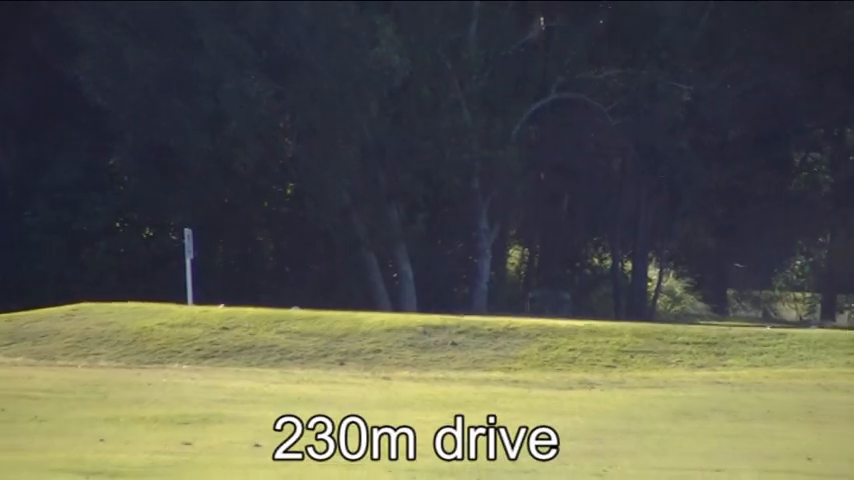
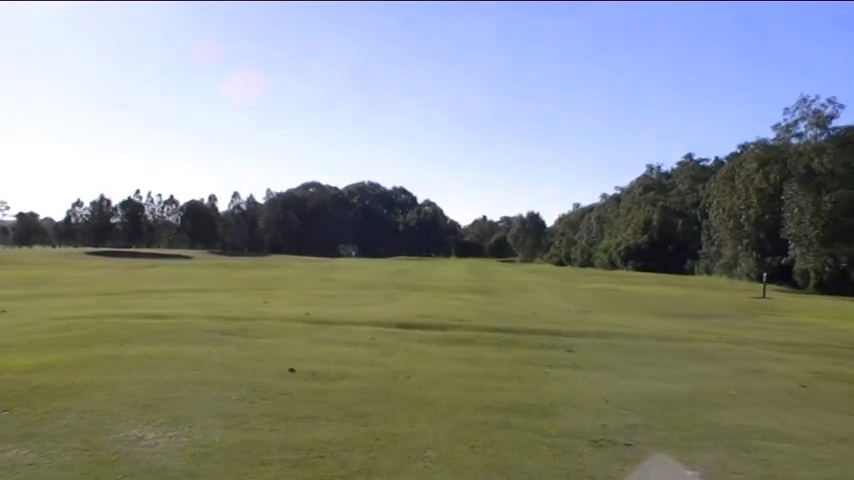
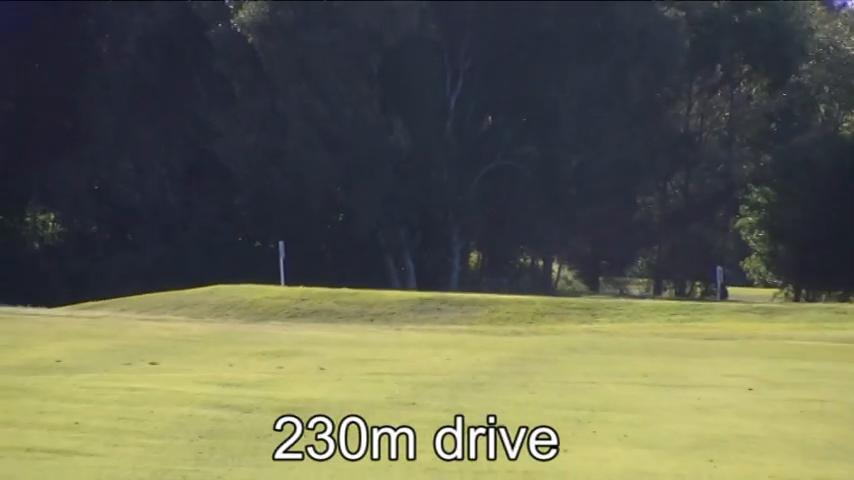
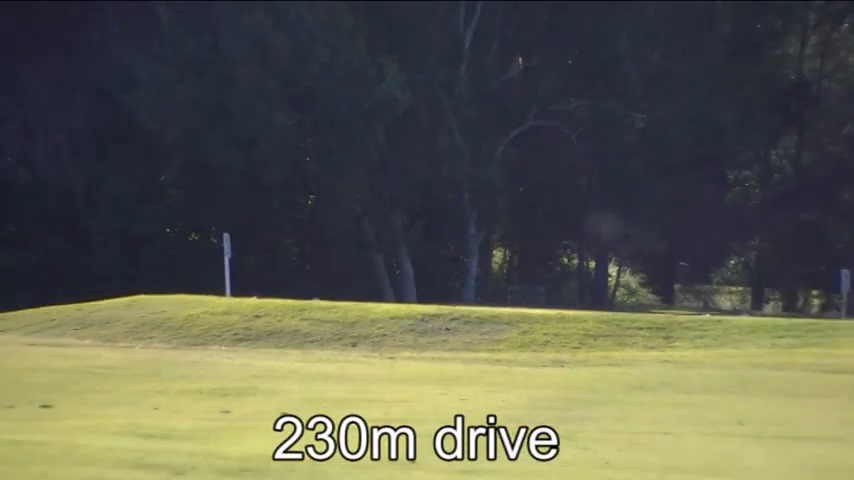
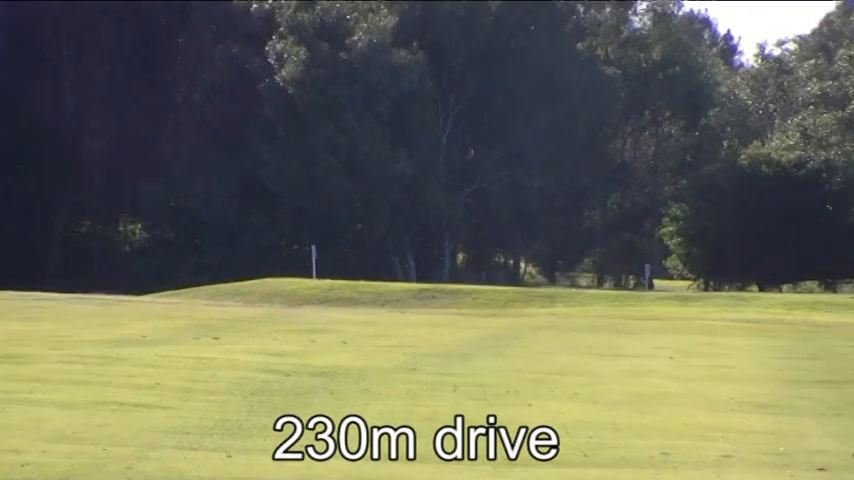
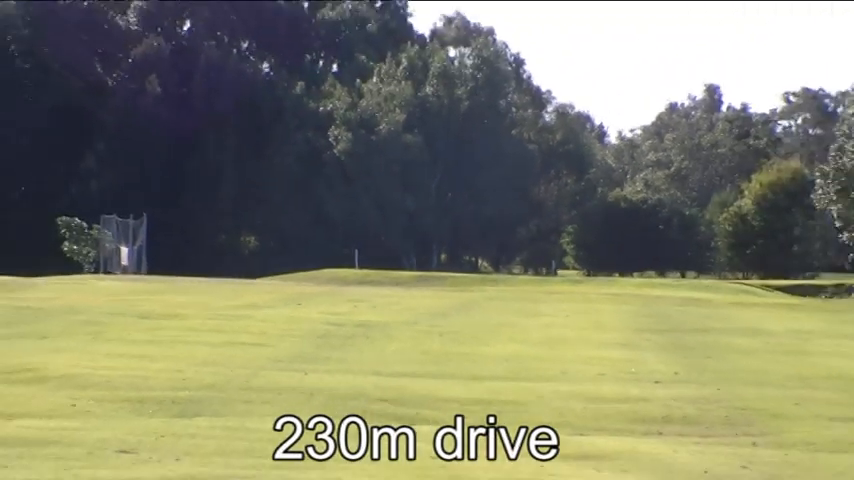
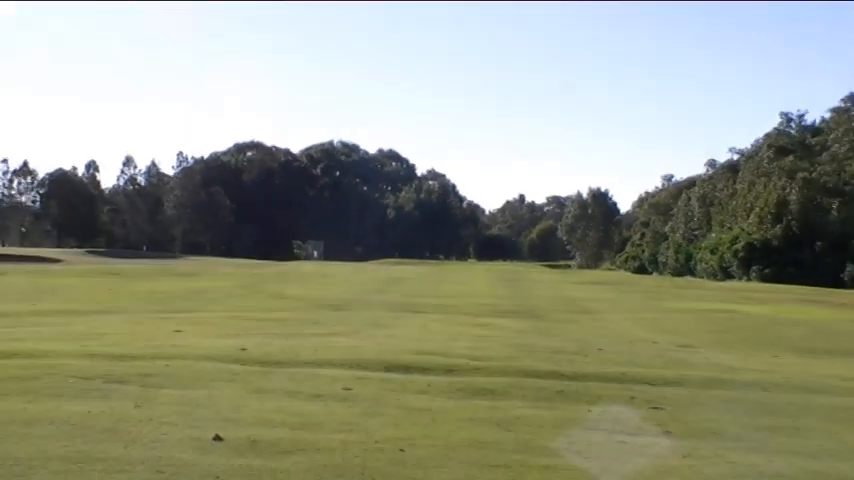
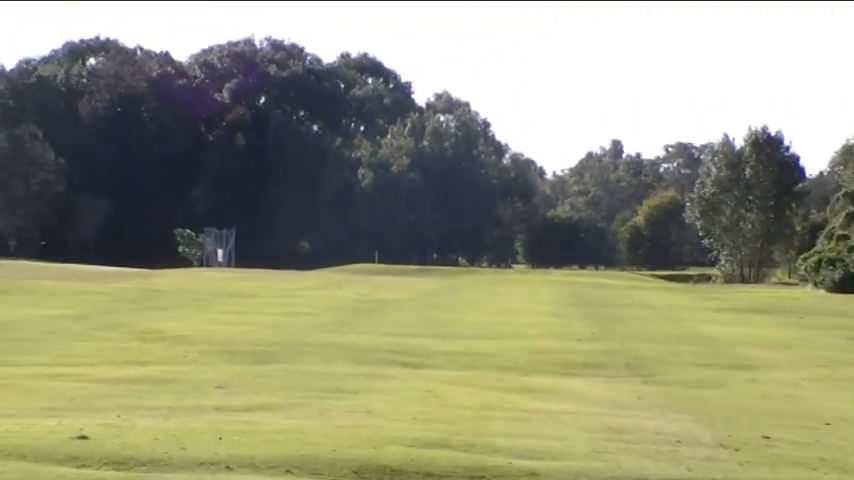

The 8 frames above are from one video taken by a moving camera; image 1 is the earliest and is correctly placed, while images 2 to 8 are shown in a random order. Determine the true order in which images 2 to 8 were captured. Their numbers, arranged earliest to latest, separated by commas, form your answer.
4, 3, 5, 6, 8, 7, 2
